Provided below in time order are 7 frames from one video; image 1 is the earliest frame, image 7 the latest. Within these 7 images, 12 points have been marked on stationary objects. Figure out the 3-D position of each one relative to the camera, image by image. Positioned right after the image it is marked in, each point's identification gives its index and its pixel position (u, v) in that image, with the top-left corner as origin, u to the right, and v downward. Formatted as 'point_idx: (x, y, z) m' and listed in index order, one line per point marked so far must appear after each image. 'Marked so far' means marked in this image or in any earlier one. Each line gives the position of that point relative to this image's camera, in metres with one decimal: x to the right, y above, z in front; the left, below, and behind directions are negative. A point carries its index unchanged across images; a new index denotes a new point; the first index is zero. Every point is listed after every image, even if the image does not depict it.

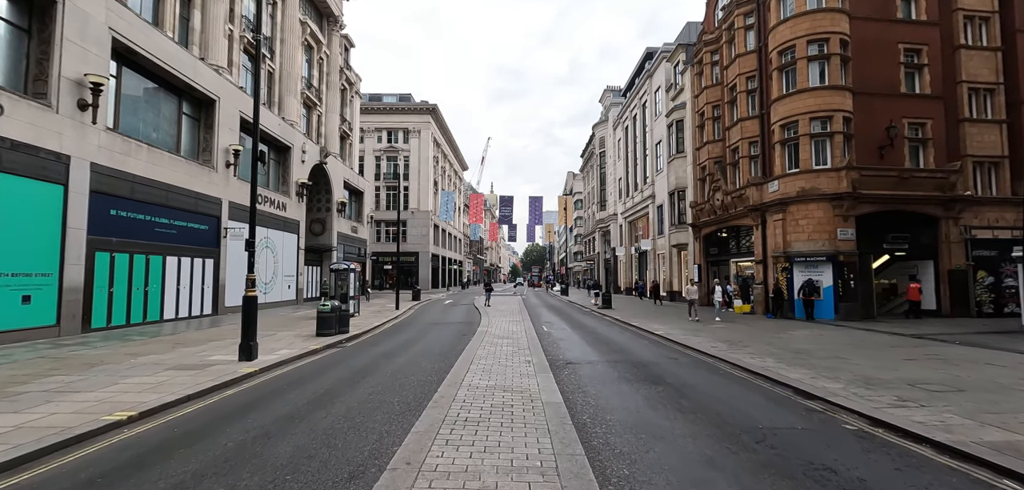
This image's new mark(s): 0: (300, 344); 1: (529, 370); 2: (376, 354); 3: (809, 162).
0: (-6.0, -2.8, +13.4) m
1: (+0.3, -2.4, +8.9) m
2: (-3.4, -2.7, +11.9) m
3: (+12.4, +3.5, +19.9) m
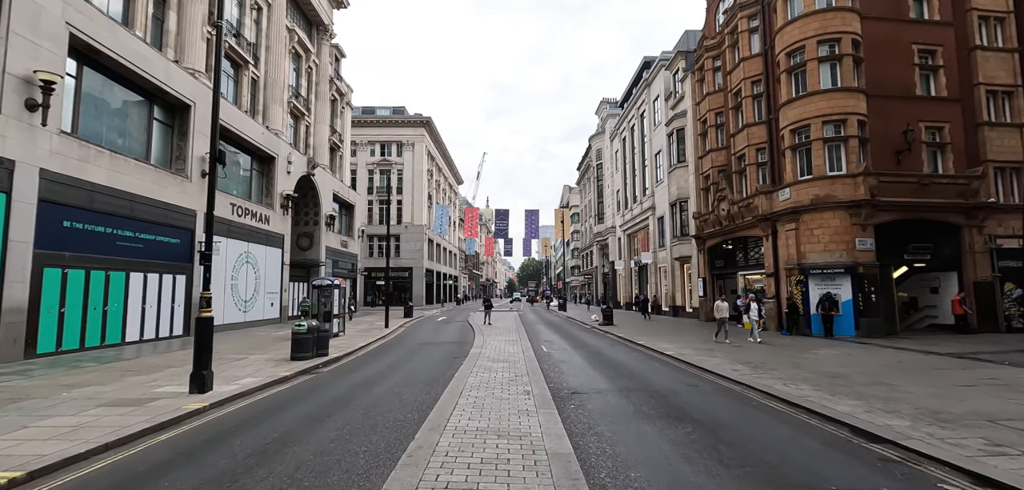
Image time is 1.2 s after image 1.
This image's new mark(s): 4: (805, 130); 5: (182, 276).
0: (-6.1, -3.1, +11.8) m
1: (+0.3, -2.5, +7.5) m
2: (-3.5, -3.0, +10.5) m
3: (+12.2, +3.0, +18.7) m
4: (+12.1, +4.7, +19.5) m
5: (-13.1, -1.2, +18.9) m
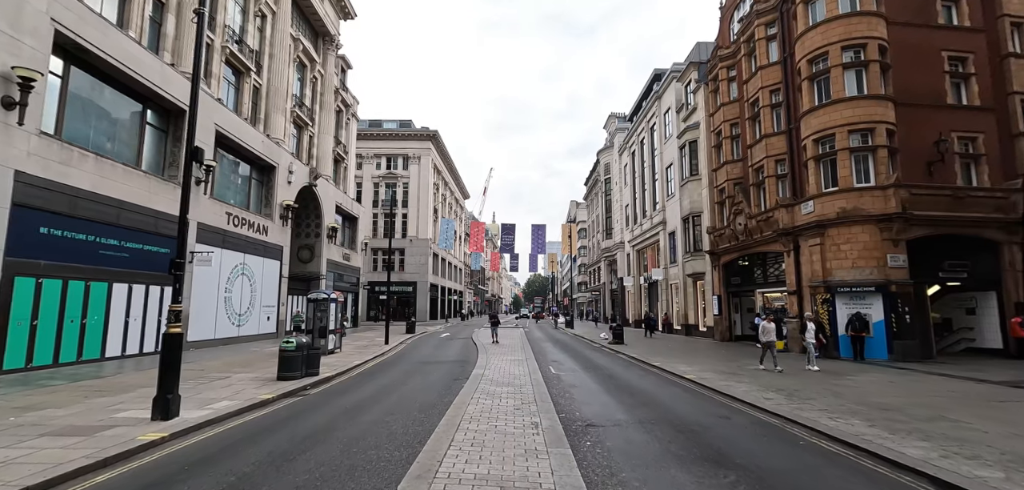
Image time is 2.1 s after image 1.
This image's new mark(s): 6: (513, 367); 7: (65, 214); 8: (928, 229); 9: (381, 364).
0: (-5.9, -3.3, +10.8) m
1: (+0.4, -2.6, +6.3) m
2: (-3.4, -3.2, +9.4) m
3: (+12.5, +2.4, +17.6) m
4: (+12.3, +4.1, +18.5) m
5: (-12.8, -1.6, +18.0) m
6: (0.0, -3.6, +13.9) m
7: (-12.8, +0.9, +13.6) m
8: (+14.8, +0.5, +17.0) m
9: (-4.7, -4.3, +17.0) m
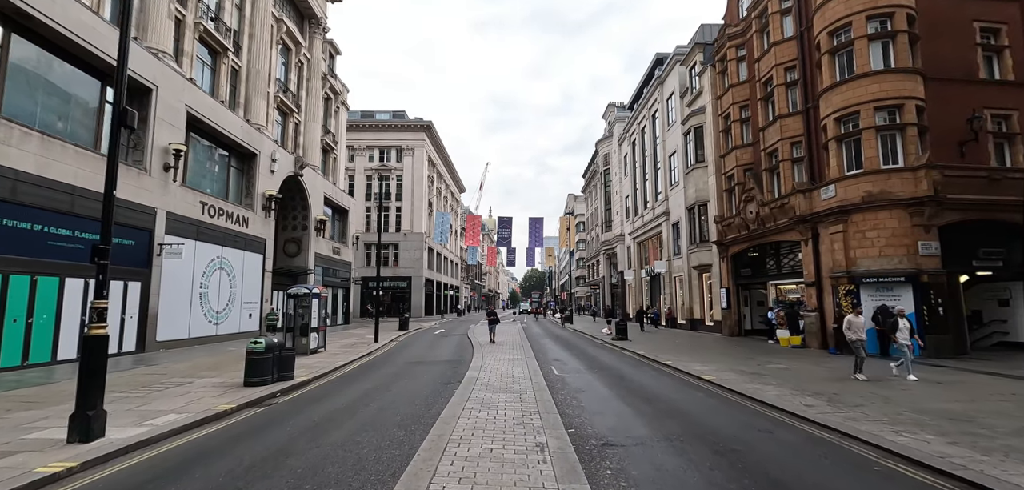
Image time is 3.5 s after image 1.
0: (-6.0, -3.1, +9.3) m
1: (+0.4, -2.4, +4.9) m
2: (-3.4, -2.9, +7.9) m
3: (+12.4, +2.9, +16.2) m
4: (+12.2, +4.5, +17.1) m
5: (-12.9, -1.3, +16.4) m
6: (0.0, -3.2, +12.4) m
7: (-12.9, +1.1, +12.0) m
8: (+14.8, +1.0, +15.6) m
9: (-4.7, -3.9, +15.6) m
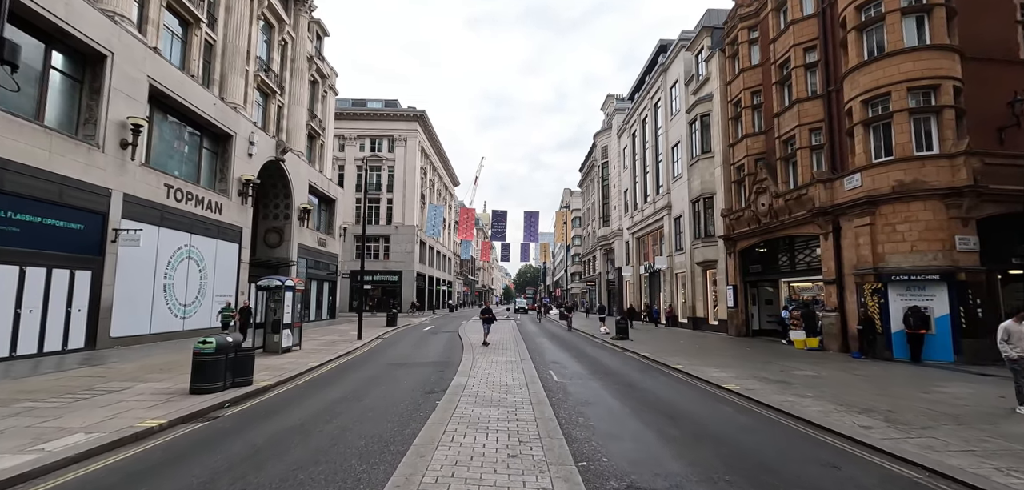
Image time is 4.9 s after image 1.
0: (-6.1, -2.7, +7.7) m
1: (+0.3, -2.2, +3.3) m
2: (-3.5, -2.6, +6.3) m
3: (+12.3, +3.0, +14.7) m
4: (+12.1, +4.7, +15.6) m
5: (-13.1, -0.8, +14.7) m
6: (-0.2, -2.9, +10.9) m
7: (-12.9, +1.6, +10.2) m
8: (+14.6, +1.1, +14.2) m
9: (-4.9, -3.5, +13.9) m
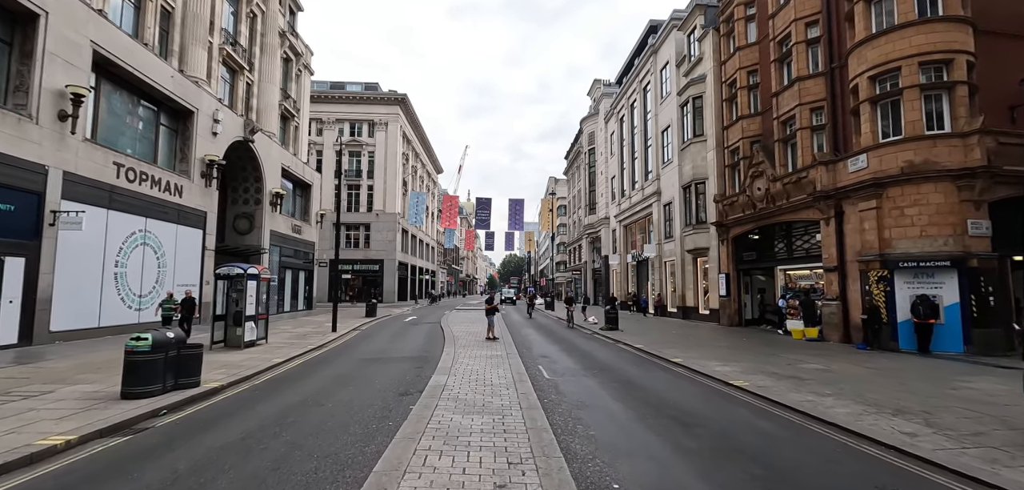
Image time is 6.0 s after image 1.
0: (-6.3, -2.4, +6.3) m
1: (+0.3, -2.0, +2.2) m
2: (-3.6, -2.3, +5.0) m
3: (+11.9, +3.5, +13.9) m
4: (+11.7, +5.2, +14.7) m
5: (-13.5, -0.4, +13.1) m
6: (-0.5, -2.6, +9.7) m
7: (-13.2, +1.9, +8.6) m
8: (+14.2, +1.6, +13.4) m
9: (-5.3, -3.1, +12.7) m
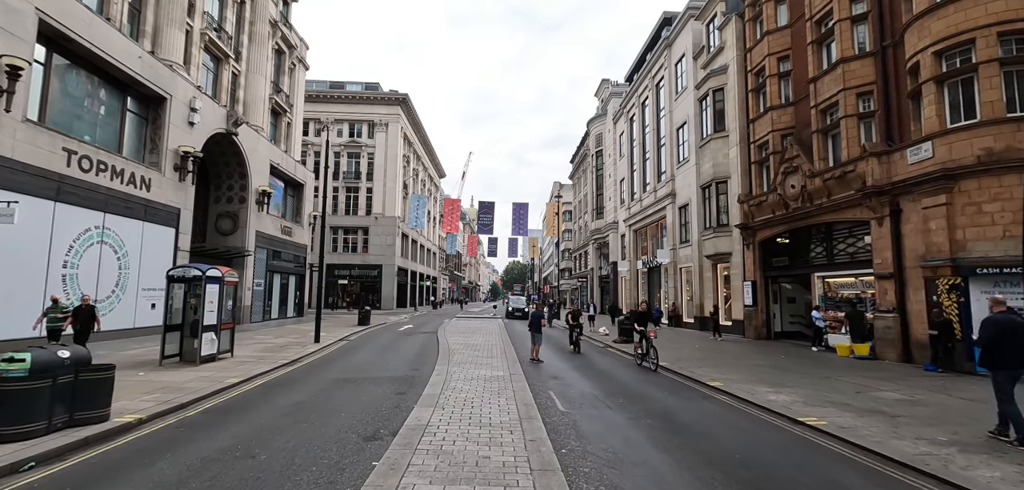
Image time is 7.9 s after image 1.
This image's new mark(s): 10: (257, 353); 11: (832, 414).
0: (-6.2, -2.3, +4.2) m
1: (+0.3, -1.8, 0.0) m
2: (-3.6, -2.2, +2.9) m
3: (+12.0, +3.4, +11.7) m
4: (+11.8, +5.1, +12.6) m
5: (-13.4, -0.2, +11.1) m
6: (-0.4, -2.5, +7.6) m
7: (-13.1, +2.1, +6.6) m
8: (+14.3, +1.5, +11.2) m
9: (-5.2, -3.0, +10.5) m
10: (-7.6, -3.3, +14.3) m
11: (+5.1, -2.7, +7.7) m
